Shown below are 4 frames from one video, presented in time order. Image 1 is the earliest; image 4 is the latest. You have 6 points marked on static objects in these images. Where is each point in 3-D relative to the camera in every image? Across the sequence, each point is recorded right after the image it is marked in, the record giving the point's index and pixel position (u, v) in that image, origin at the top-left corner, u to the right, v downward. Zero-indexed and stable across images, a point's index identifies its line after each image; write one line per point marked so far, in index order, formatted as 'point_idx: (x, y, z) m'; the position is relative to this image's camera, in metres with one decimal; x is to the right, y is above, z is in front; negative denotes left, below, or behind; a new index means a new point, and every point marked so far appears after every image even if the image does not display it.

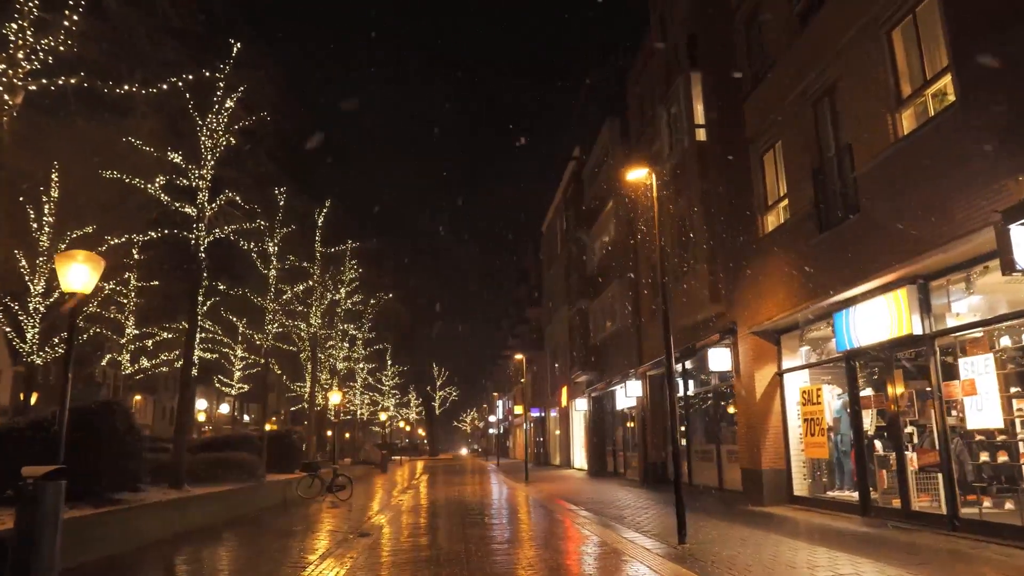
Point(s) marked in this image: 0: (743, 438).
0: (+4.6, -3.0, +14.6) m
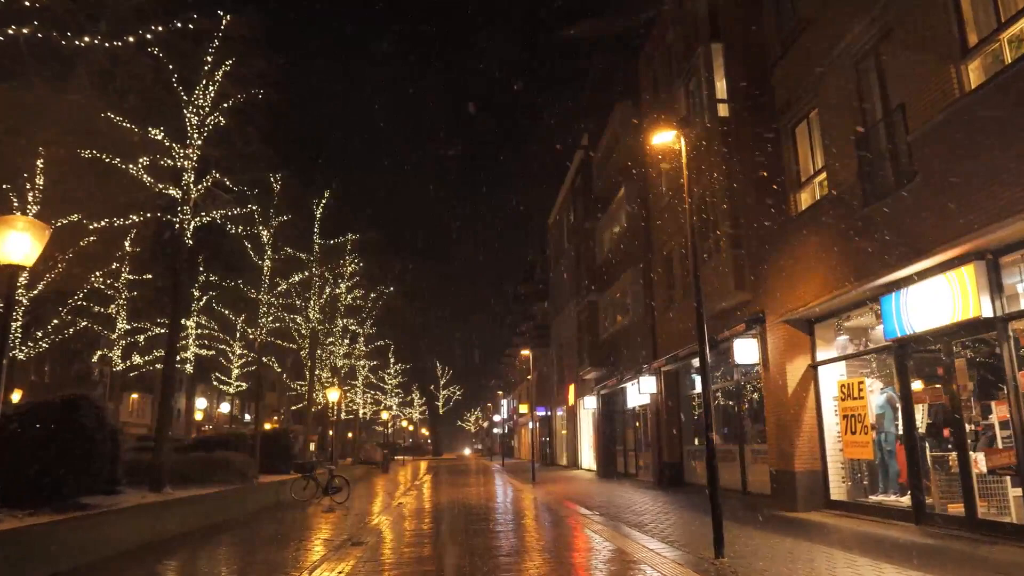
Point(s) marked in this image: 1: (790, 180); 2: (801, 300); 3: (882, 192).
0: (+4.7, -2.7, +13.4) m
1: (+4.9, +1.9, +12.9) m
2: (+4.9, -0.2, +12.4) m
3: (+5.1, +1.3, +10.1) m
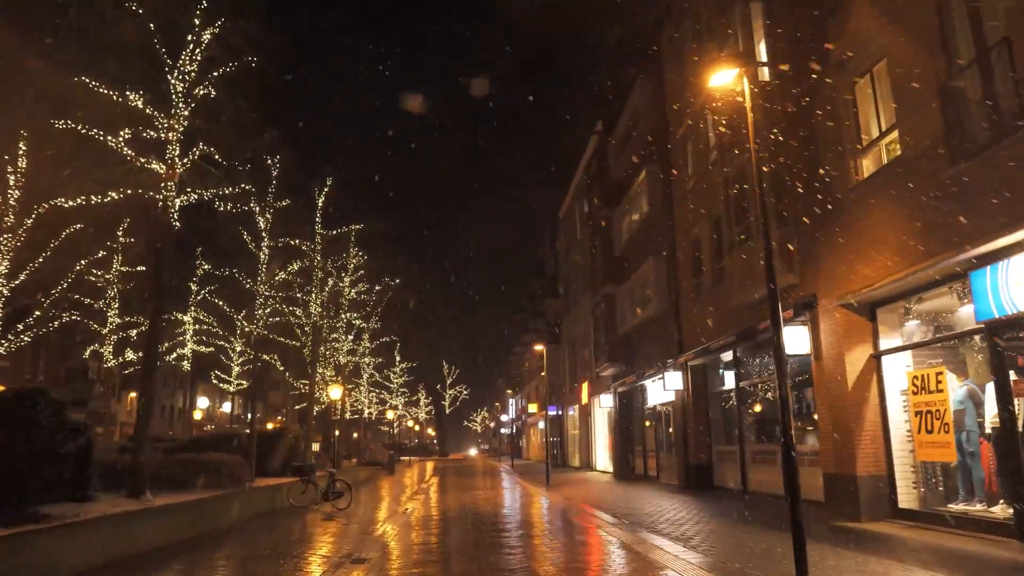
0: (+5.0, -2.4, +11.9) m
1: (+5.2, +2.2, +11.4) m
2: (+5.2, +0.1, +10.9) m
3: (+5.4, +1.6, +8.6) m
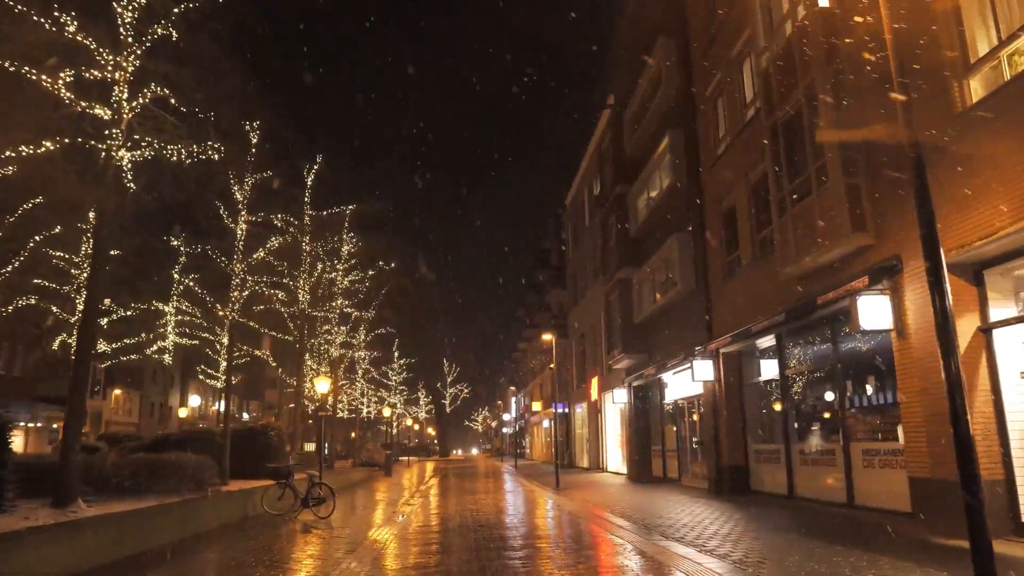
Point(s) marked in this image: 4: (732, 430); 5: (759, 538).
0: (+5.2, -1.9, +9.6) m
1: (+5.4, +2.7, +9.1) m
2: (+5.4, +0.6, +8.6) m
3: (+5.5, +2.2, +6.3) m
4: (+5.0, -3.2, +16.8) m
5: (+3.5, -3.5, +10.3) m
